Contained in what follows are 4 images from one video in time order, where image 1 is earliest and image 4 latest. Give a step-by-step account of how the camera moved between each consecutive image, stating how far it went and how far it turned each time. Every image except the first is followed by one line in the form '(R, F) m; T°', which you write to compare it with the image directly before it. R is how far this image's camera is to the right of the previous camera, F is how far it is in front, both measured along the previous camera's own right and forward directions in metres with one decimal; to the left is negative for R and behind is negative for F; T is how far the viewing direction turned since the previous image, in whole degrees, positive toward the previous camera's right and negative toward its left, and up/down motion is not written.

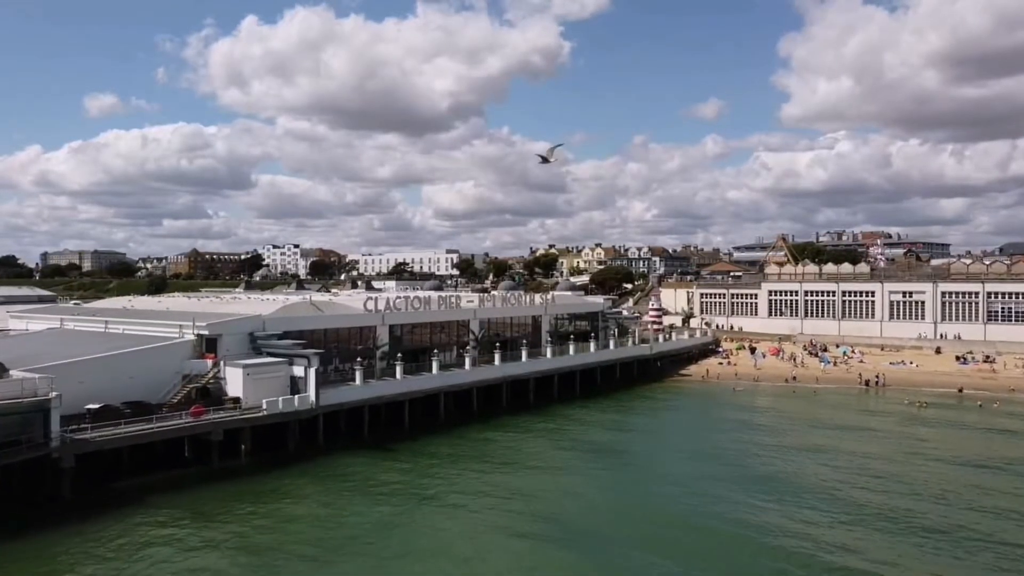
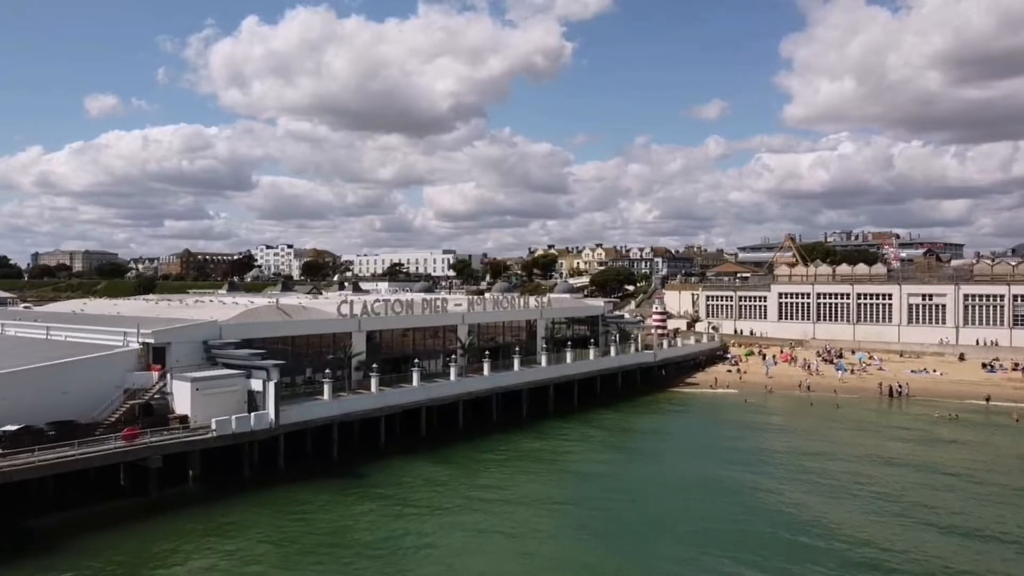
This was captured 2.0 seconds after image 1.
(+0.6, +4.0) m; 0°
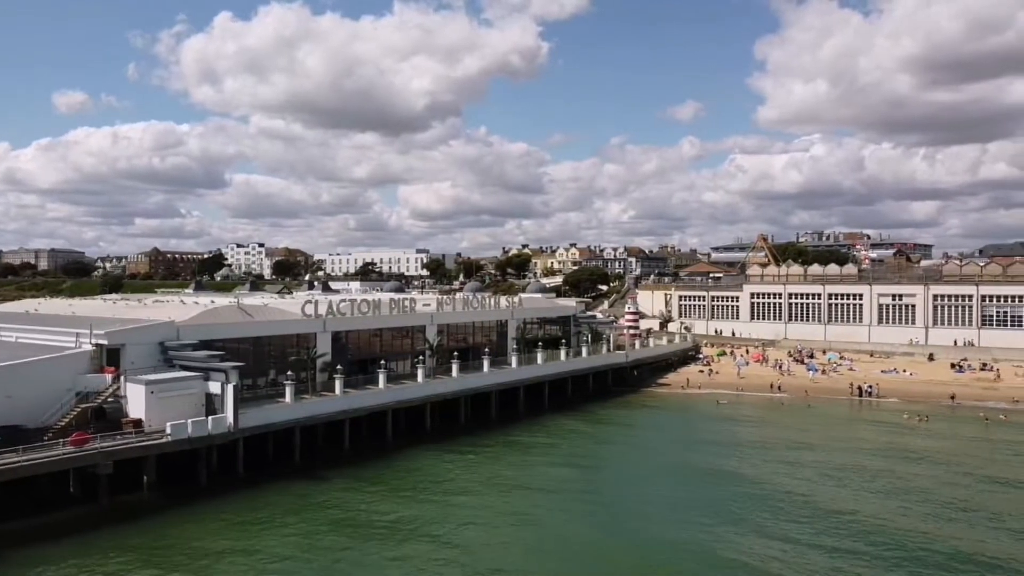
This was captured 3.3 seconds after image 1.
(+0.3, +0.6) m; +2°
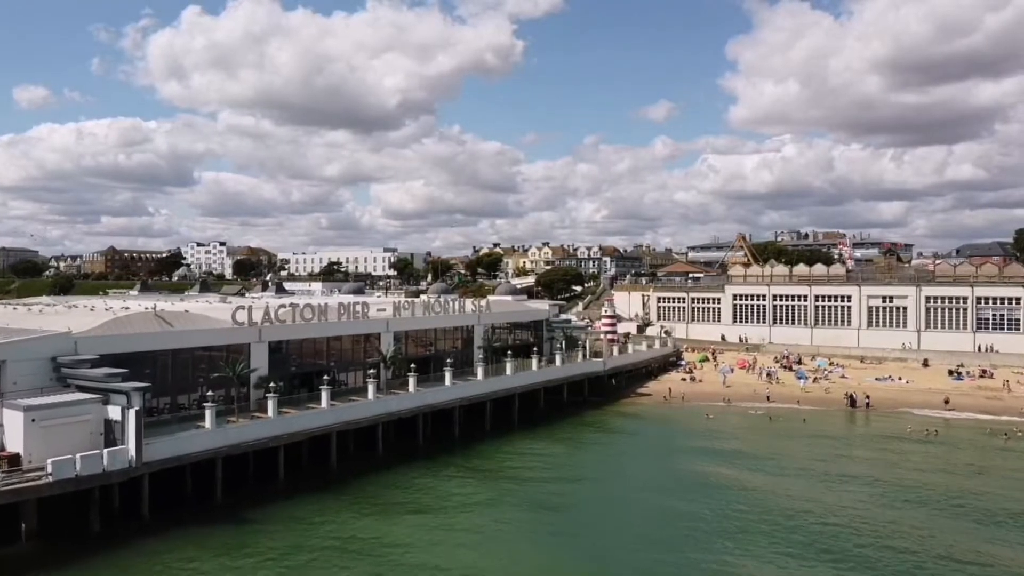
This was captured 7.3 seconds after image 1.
(+0.4, +4.5) m; +2°
